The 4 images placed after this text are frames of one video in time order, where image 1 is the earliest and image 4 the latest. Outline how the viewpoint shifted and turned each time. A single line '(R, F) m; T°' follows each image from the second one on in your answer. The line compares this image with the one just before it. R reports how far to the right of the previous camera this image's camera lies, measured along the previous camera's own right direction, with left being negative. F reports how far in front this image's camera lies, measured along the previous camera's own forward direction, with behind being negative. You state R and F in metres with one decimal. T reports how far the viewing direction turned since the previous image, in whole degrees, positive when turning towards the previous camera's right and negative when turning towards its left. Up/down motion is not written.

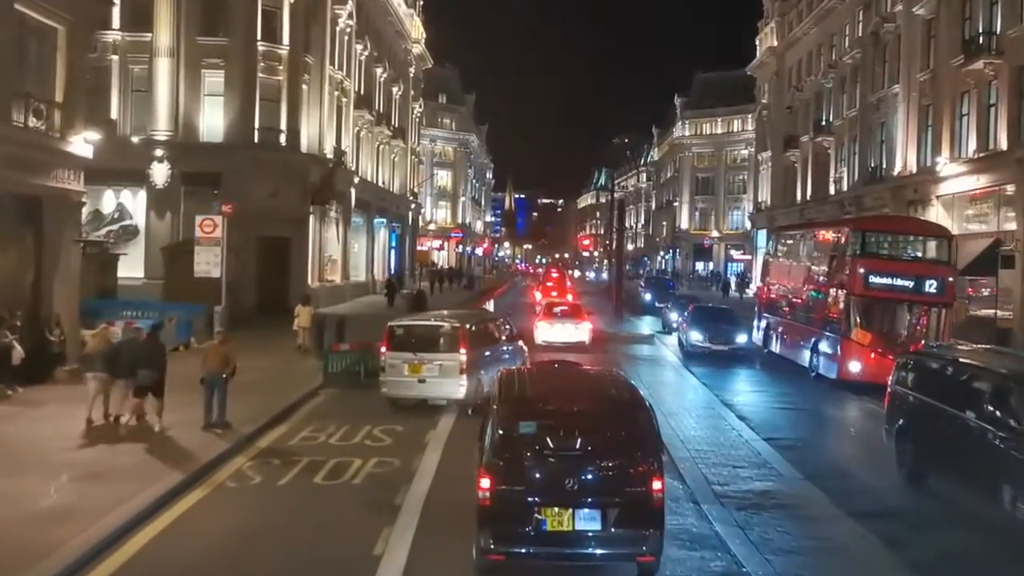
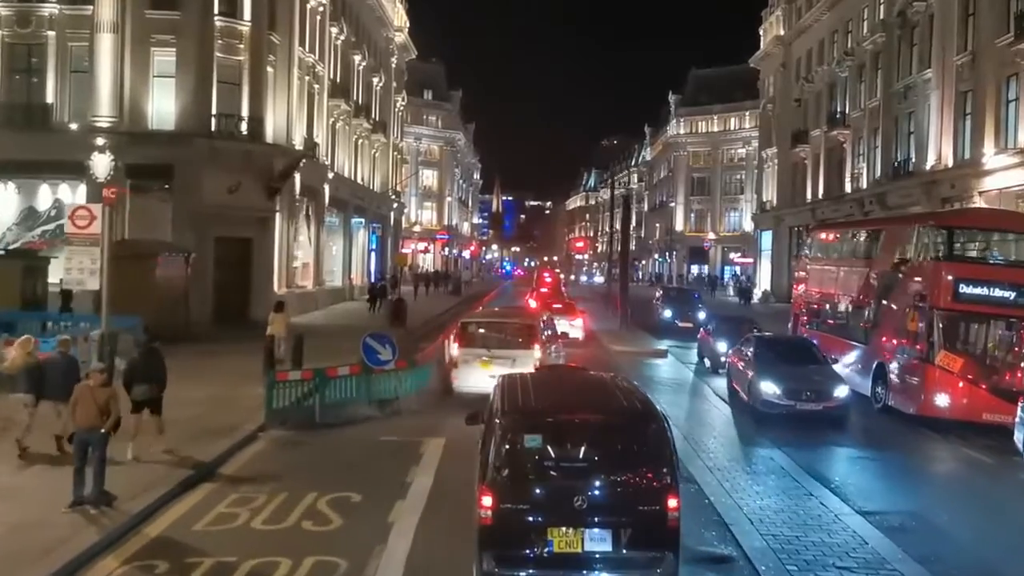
(-0.1, +4.2) m; +1°
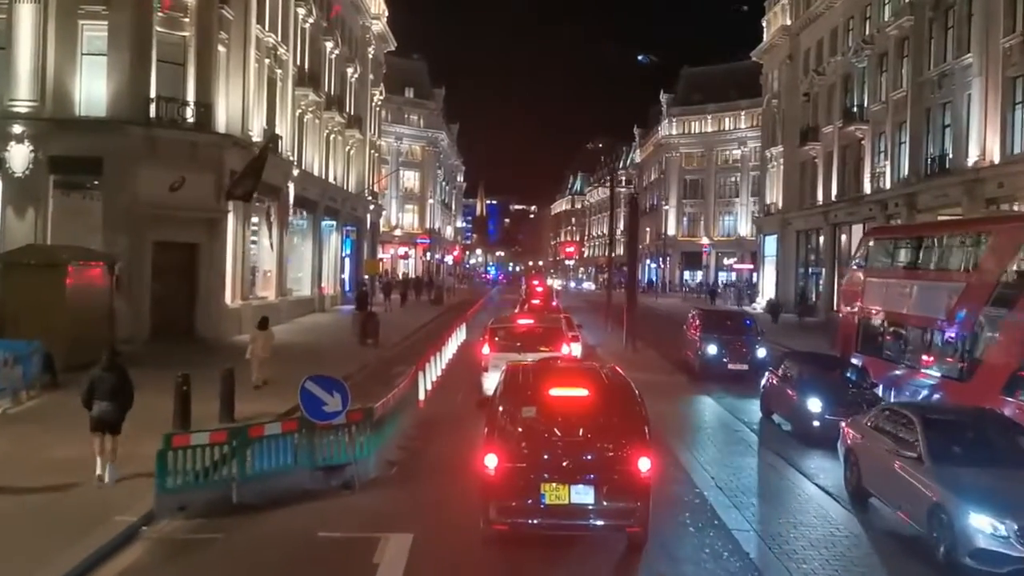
(-0.1, +4.4) m; +1°
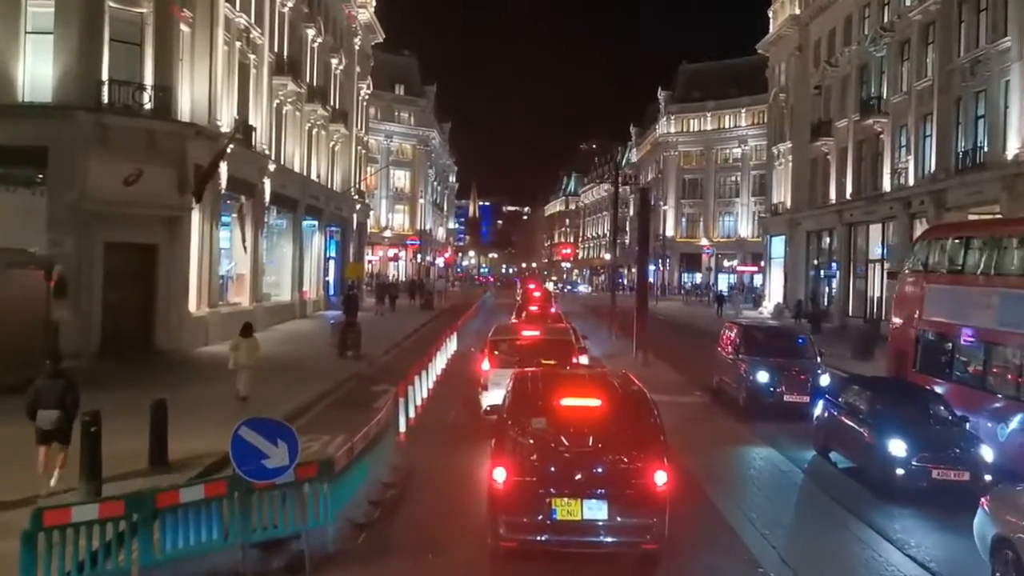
(-0.1, +2.9) m; 0°
